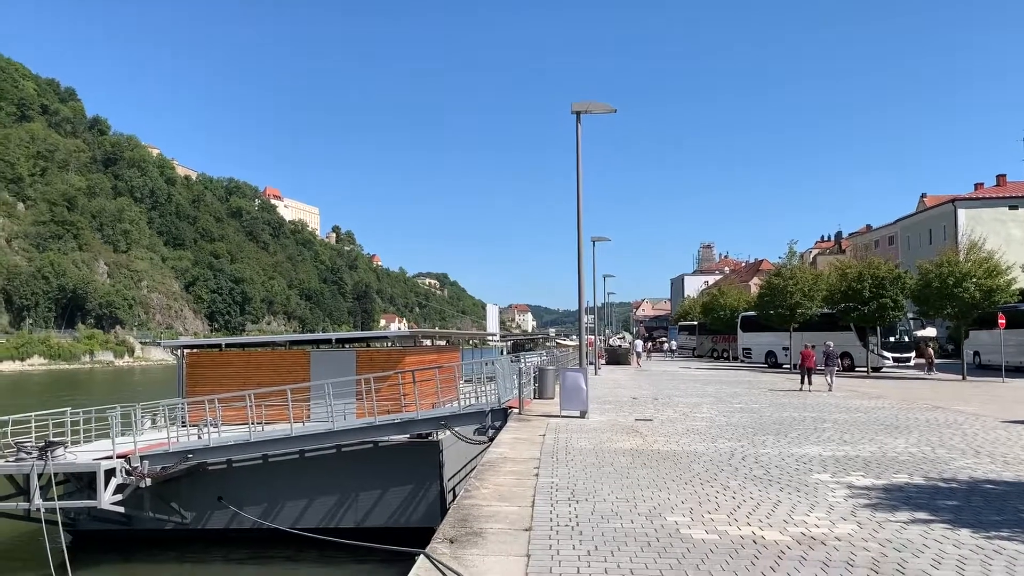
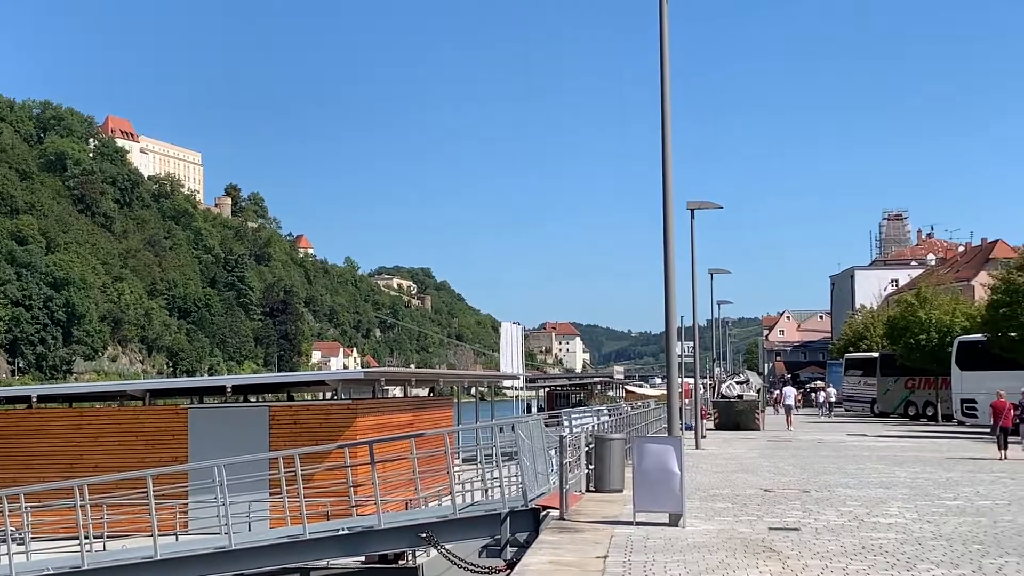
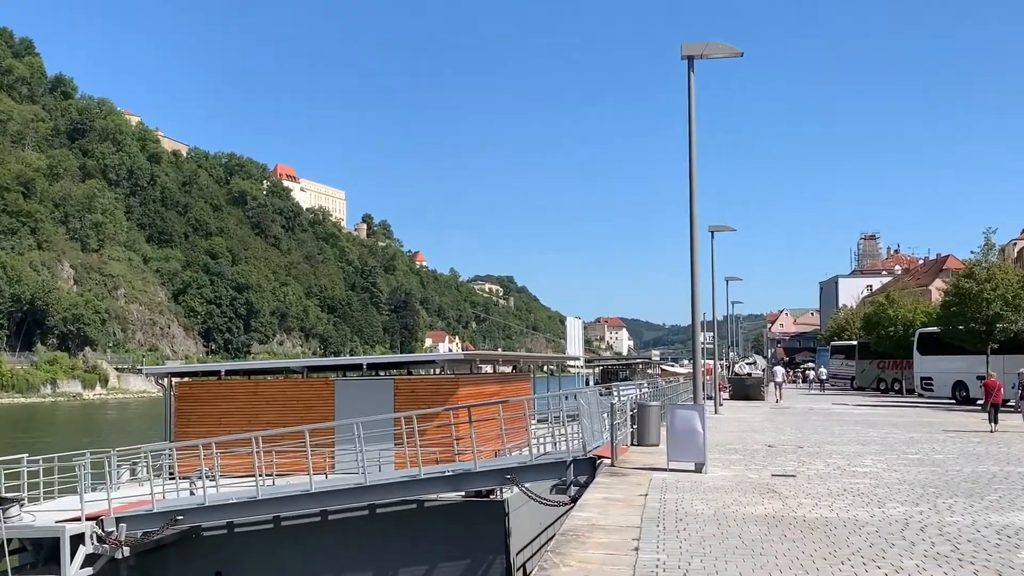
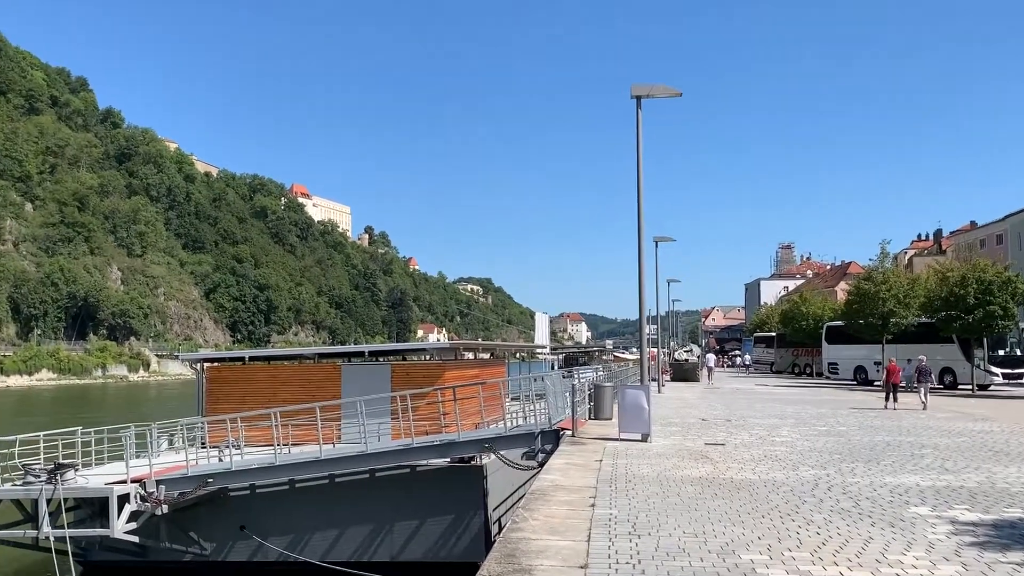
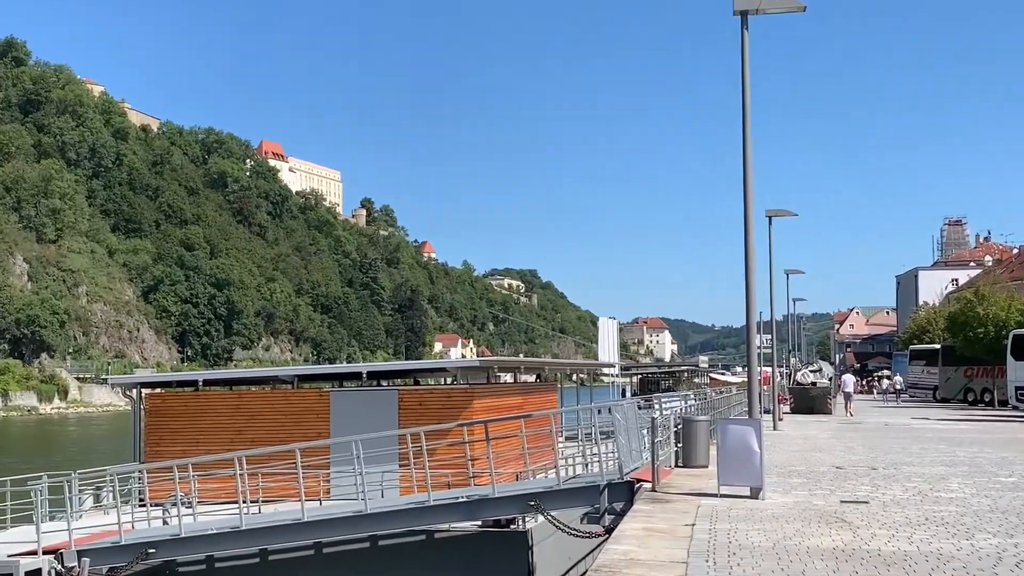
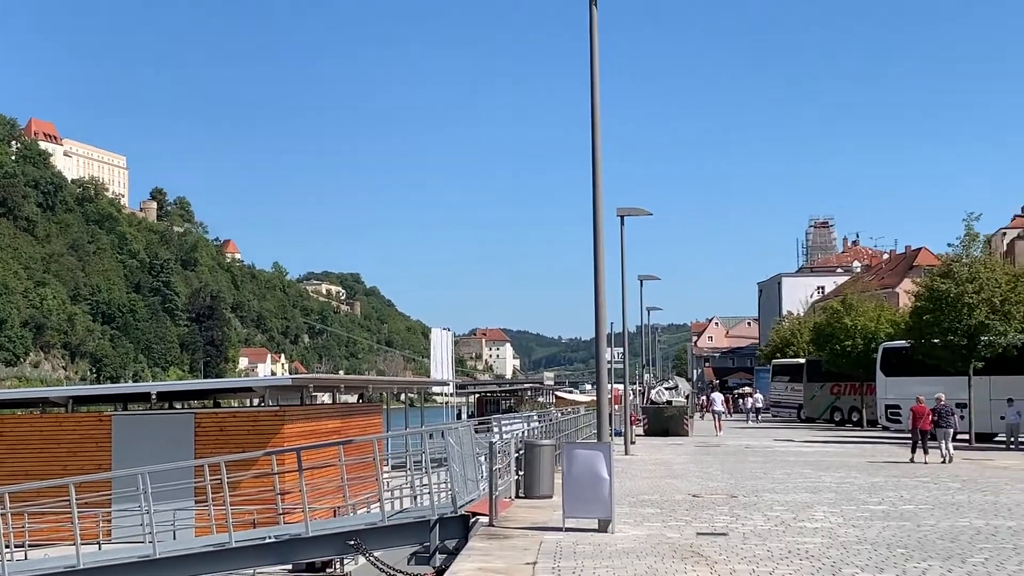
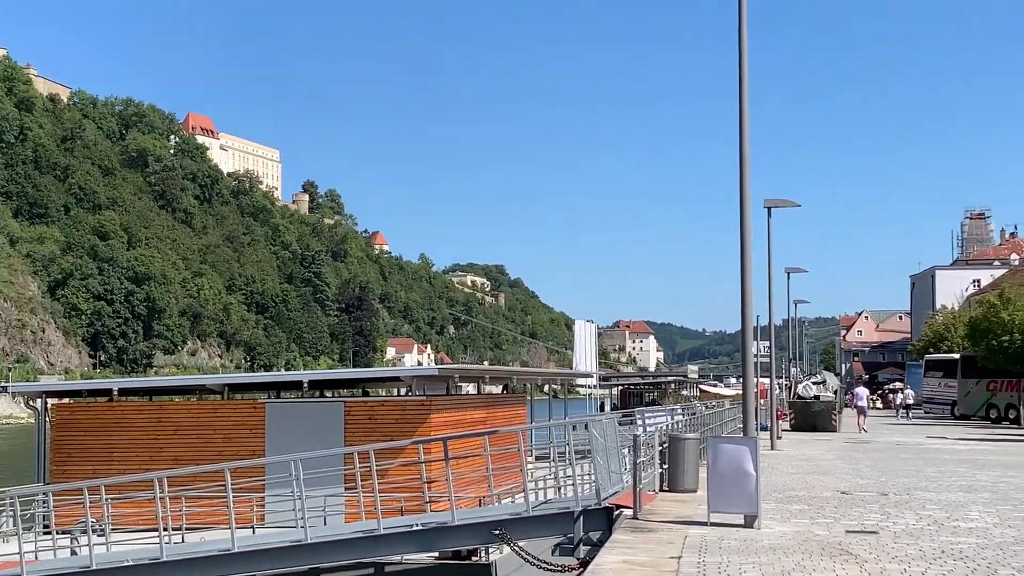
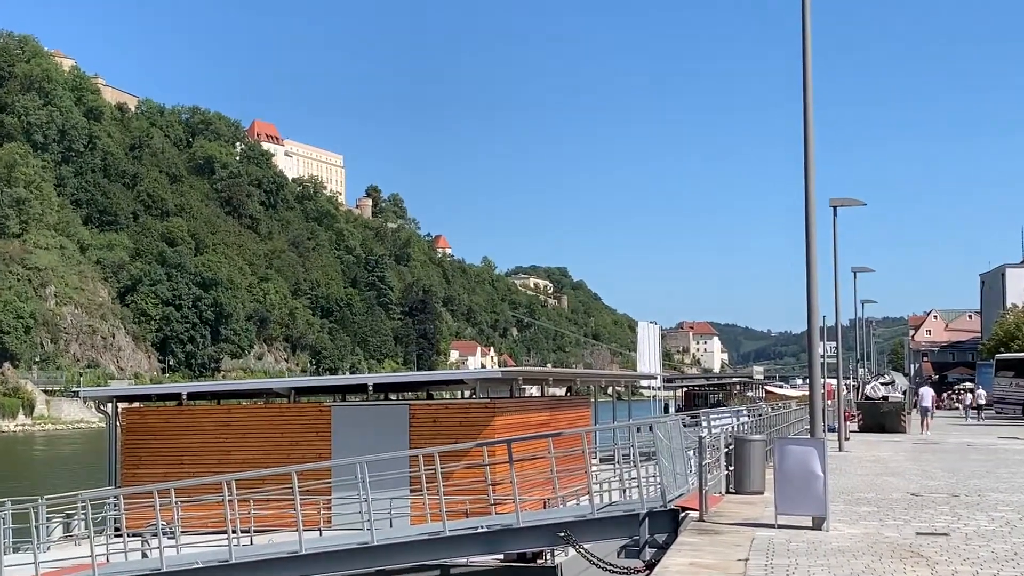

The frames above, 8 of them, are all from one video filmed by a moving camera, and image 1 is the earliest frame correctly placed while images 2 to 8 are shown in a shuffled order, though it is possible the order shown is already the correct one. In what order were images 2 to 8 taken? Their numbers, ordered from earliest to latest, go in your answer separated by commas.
4, 3, 5, 8, 7, 2, 6
